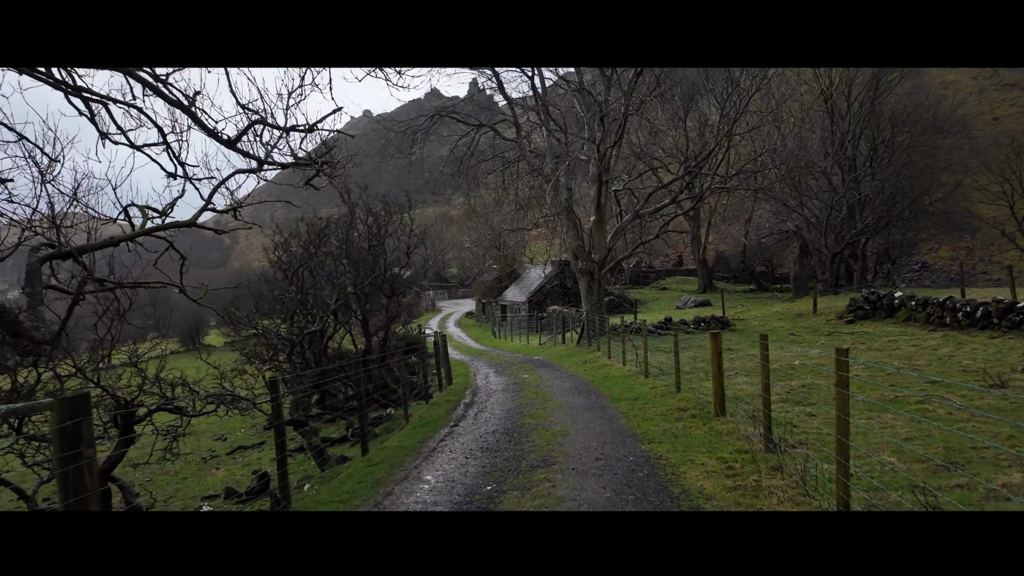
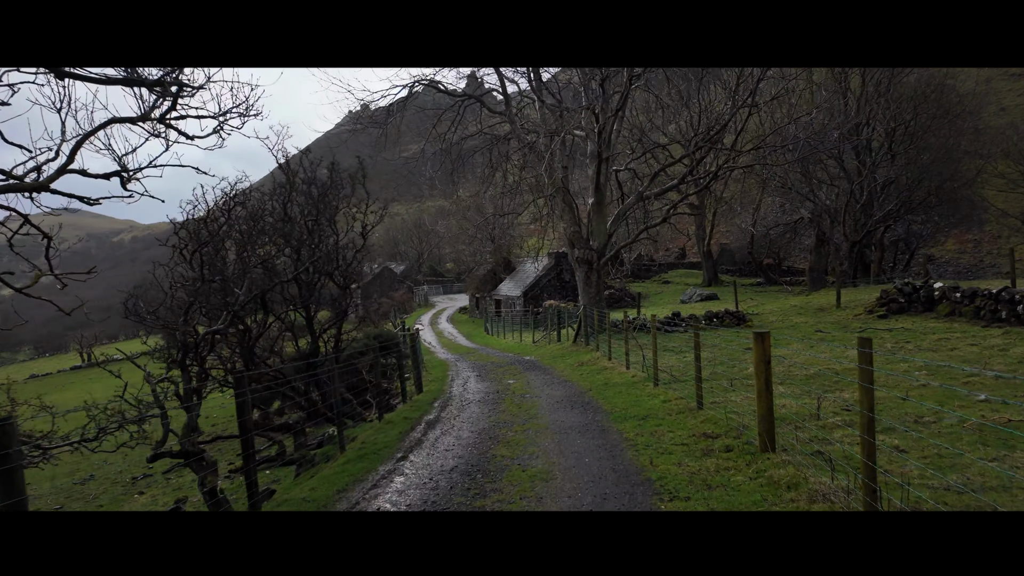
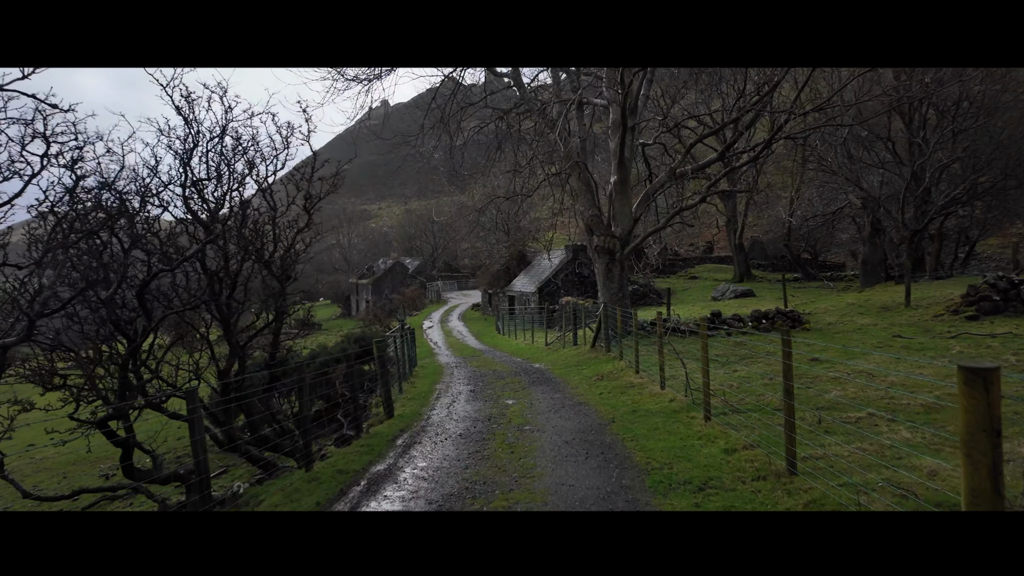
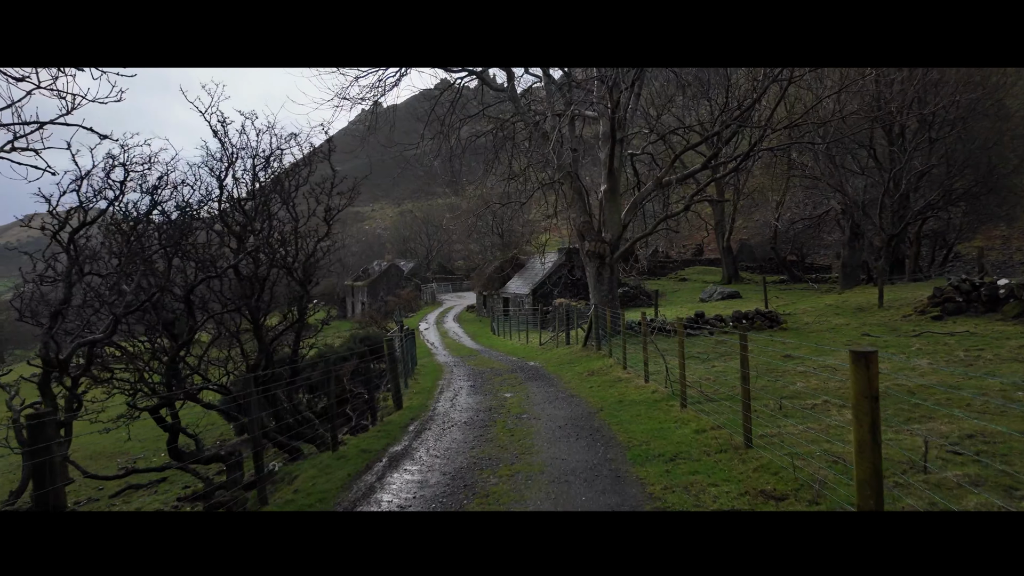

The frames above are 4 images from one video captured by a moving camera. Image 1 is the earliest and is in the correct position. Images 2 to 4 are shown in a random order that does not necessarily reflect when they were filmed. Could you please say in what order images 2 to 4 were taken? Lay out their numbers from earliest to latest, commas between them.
2, 4, 3
